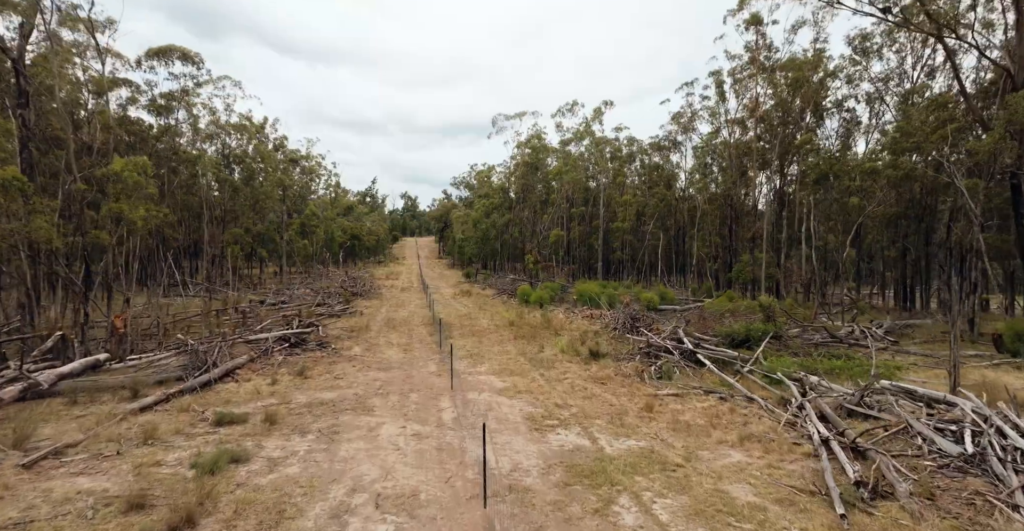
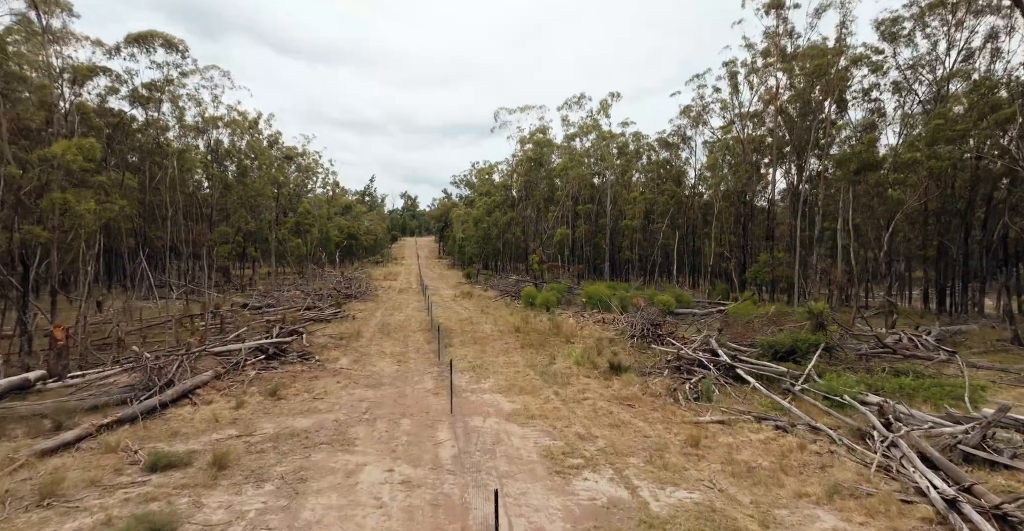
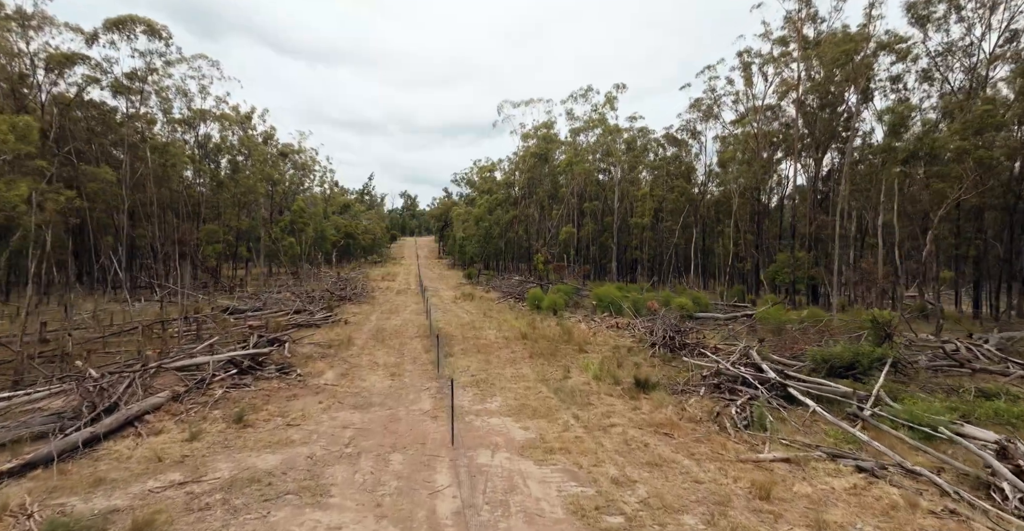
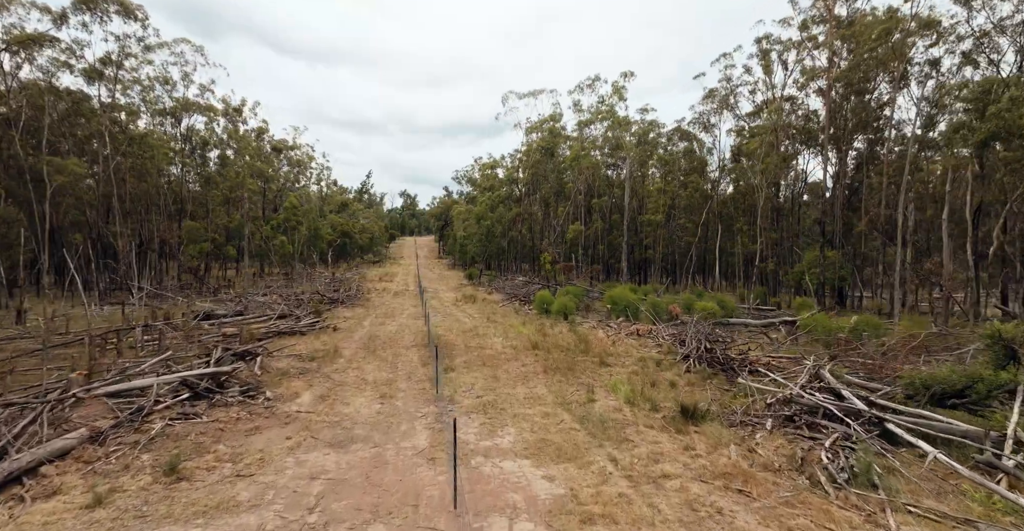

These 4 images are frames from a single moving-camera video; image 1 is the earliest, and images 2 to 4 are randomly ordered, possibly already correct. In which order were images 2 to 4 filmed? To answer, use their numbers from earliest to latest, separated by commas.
2, 3, 4
